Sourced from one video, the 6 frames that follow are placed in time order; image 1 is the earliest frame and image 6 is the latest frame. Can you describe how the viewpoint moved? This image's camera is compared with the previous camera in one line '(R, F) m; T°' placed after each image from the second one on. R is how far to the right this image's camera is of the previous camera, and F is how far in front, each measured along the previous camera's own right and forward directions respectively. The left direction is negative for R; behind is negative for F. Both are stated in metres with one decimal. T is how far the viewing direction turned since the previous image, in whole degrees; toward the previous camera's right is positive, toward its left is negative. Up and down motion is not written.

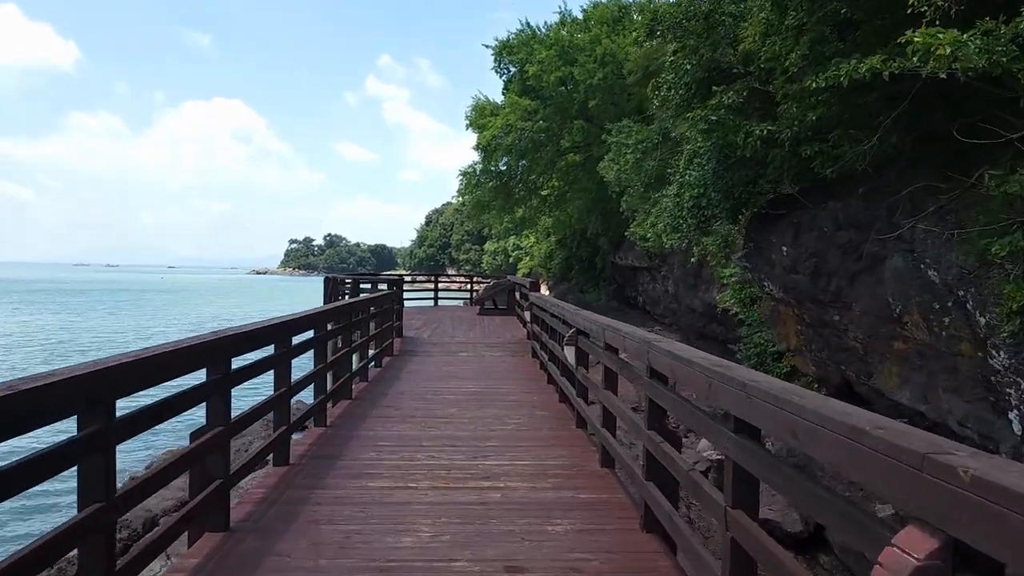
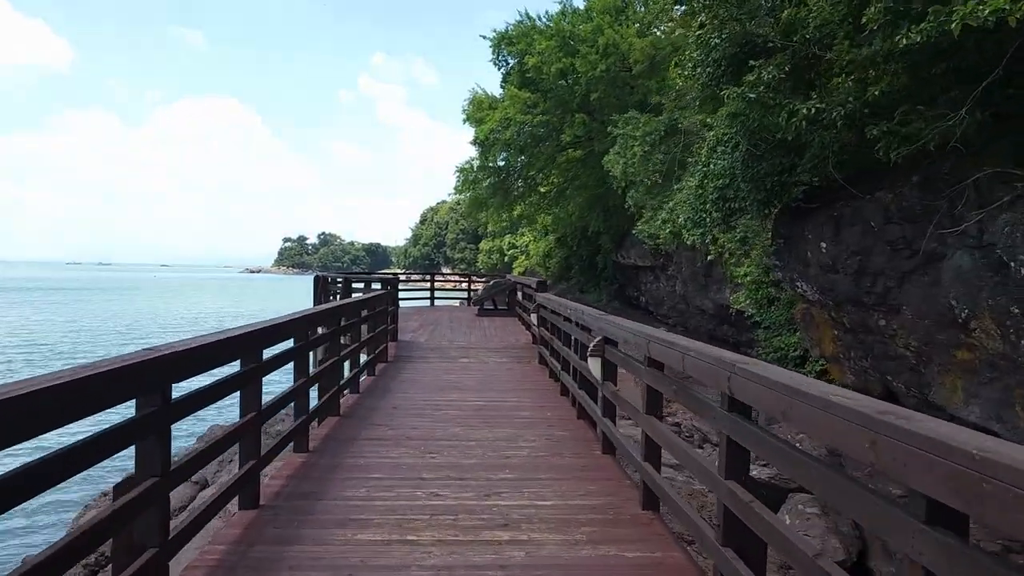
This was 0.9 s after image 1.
(-0.1, +0.8) m; 0°
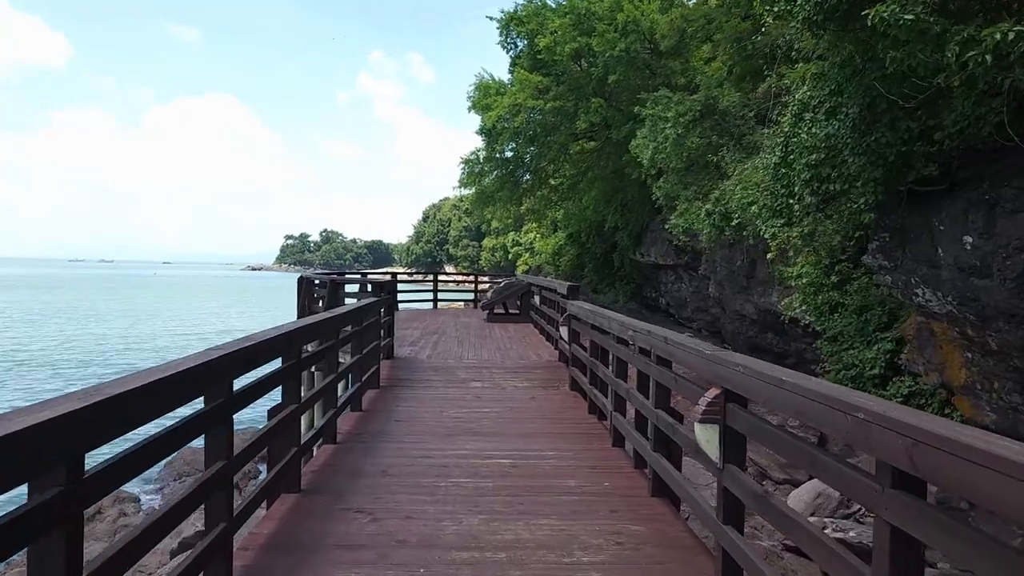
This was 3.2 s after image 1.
(-0.2, +1.7) m; 0°
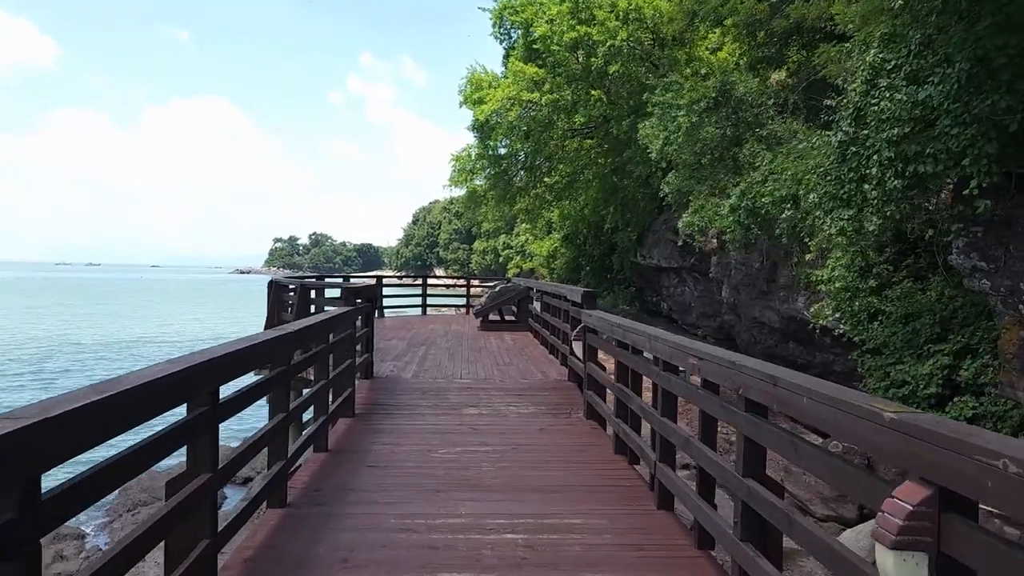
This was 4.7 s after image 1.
(-0.1, +1.2) m; +1°
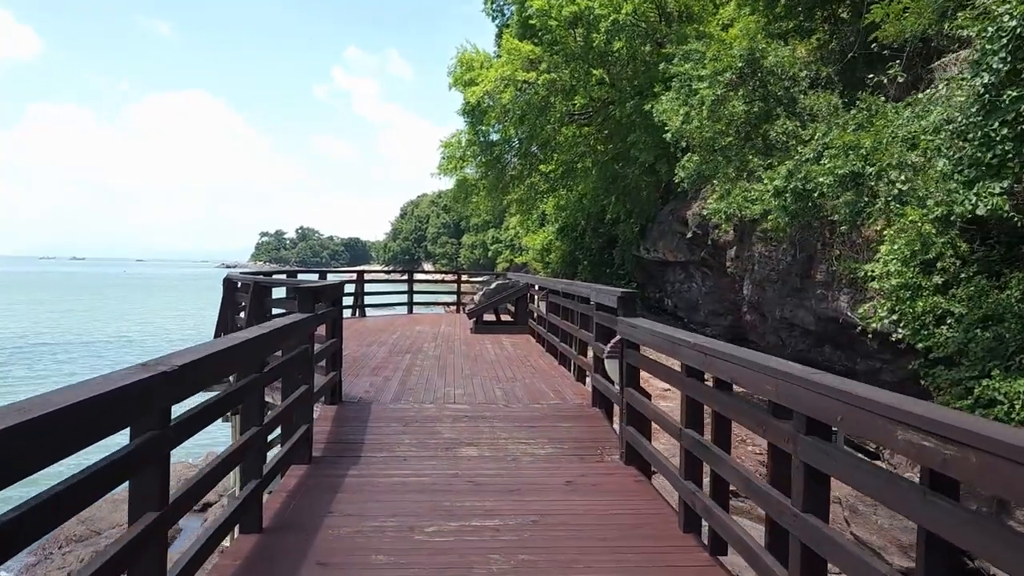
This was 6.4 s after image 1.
(-0.1, +1.4) m; +1°
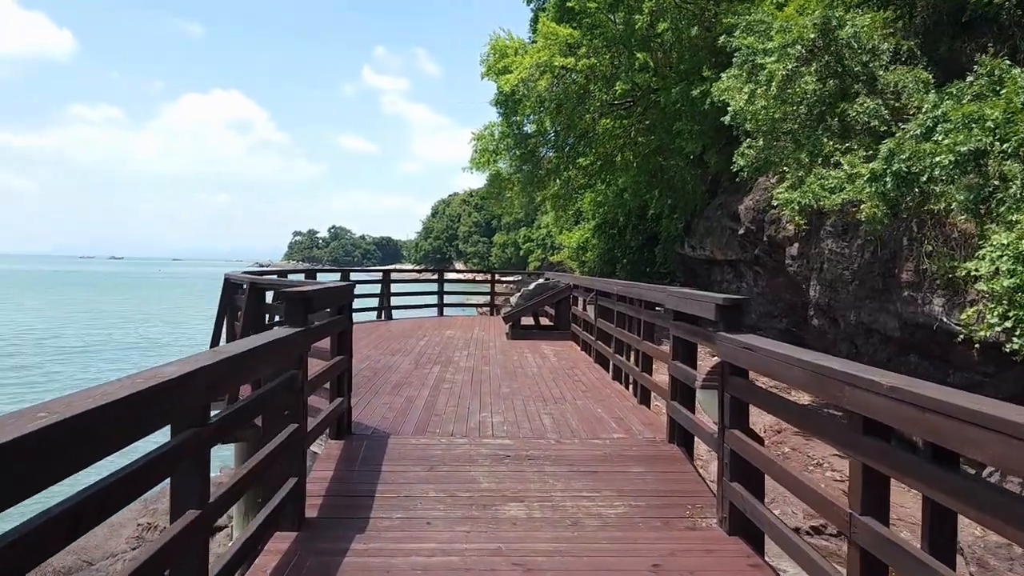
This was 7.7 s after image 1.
(-0.1, +1.1) m; -2°
